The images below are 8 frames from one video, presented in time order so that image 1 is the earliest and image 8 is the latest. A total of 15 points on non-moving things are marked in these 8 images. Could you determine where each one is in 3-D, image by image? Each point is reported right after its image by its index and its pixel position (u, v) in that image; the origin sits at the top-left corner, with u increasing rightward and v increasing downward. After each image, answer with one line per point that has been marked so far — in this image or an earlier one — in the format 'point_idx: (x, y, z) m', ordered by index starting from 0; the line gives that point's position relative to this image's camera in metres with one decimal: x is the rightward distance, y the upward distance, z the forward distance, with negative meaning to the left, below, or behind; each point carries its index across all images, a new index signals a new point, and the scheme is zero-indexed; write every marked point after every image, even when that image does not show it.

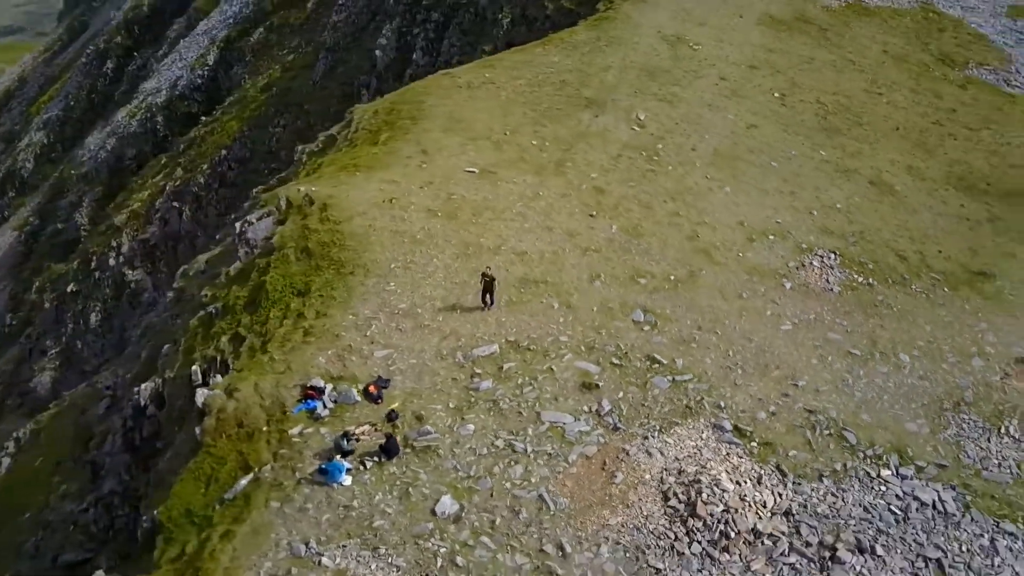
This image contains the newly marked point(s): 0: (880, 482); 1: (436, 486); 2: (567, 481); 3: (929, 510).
0: (+9.1, -4.7, +19.7) m
1: (-1.7, -4.5, +18.2) m
2: (+1.3, -4.5, +18.6) m
3: (+10.1, -5.3, +19.3) m
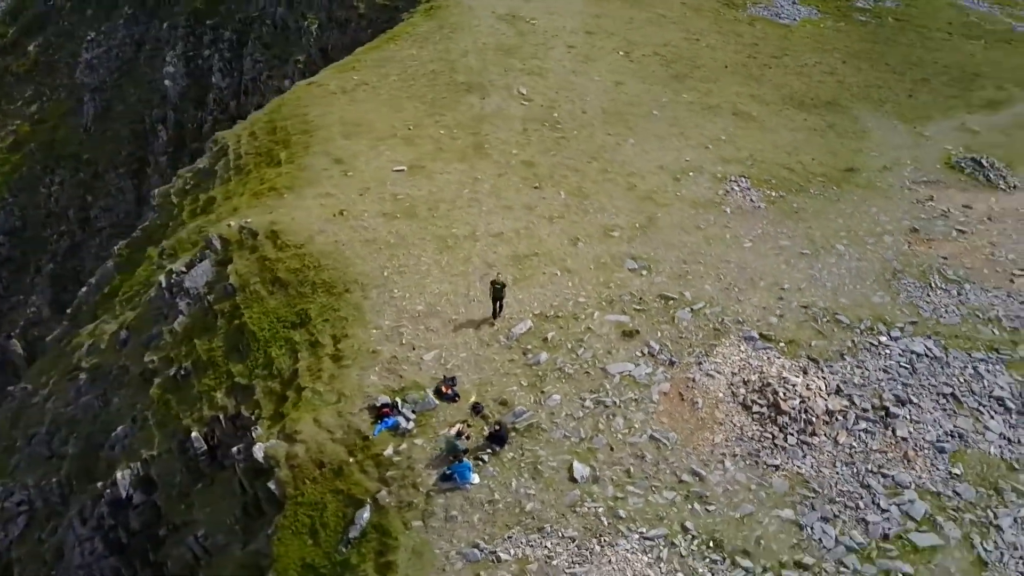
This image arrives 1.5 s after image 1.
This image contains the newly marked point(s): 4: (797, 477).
0: (+10.7, -1.7, +23.2) m
1: (+1.1, -3.9, +18.5) m
2: (+3.8, -3.2, +19.8) m
3: (+11.9, -2.0, +23.1) m
4: (+6.7, -4.4, +18.7) m
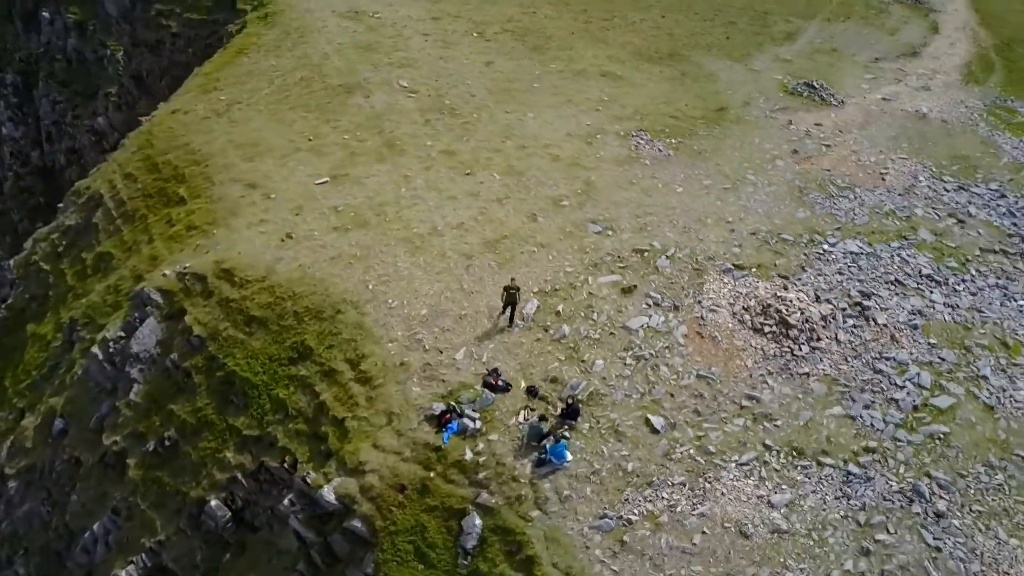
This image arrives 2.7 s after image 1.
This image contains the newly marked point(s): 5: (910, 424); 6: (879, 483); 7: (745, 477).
0: (+10.3, +1.1, +26.0) m
1: (+2.9, -3.0, +19.2) m
2: (+4.9, -1.8, +21.1) m
3: (+11.4, +1.1, +26.2) m
4: (+8.2, -2.3, +20.8) m
5: (+9.8, -3.4, +19.7) m
6: (+8.3, -4.4, +18.0) m
7: (+5.2, -4.2, +17.9) m
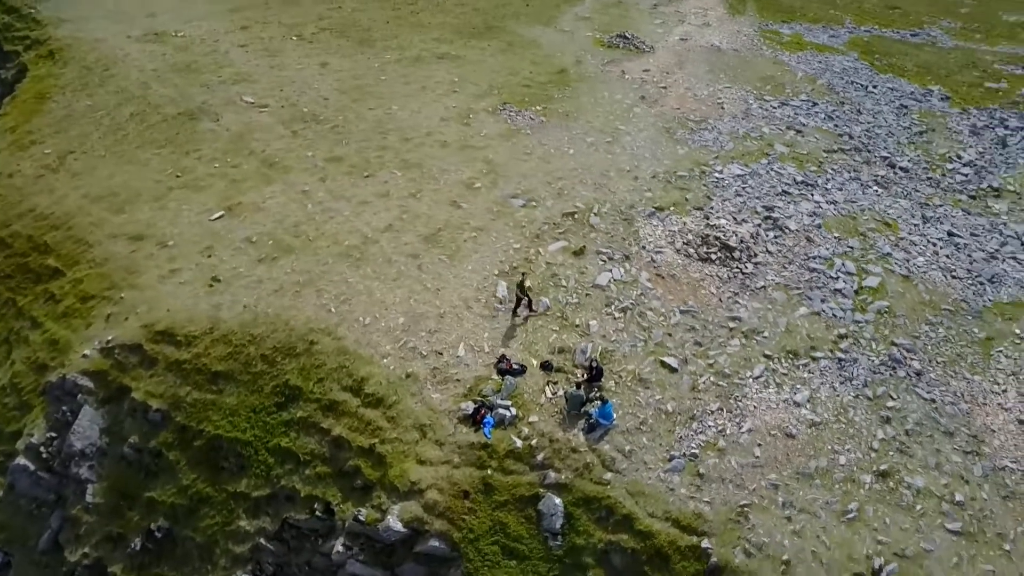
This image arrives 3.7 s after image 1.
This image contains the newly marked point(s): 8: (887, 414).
0: (+7.4, +3.8, +28.4) m
1: (+3.4, -1.8, +20.1) m
2: (+4.4, -0.2, +22.4) m
3: (+8.5, +4.1, +29.0) m
4: (+7.8, +0.1, +23.0) m
5: (+9.8, -0.5, +22.4) m
6: (+9.1, -1.9, +20.5) m
7: (+6.2, -2.4, +19.5) m
8: (+8.9, -3.0, +18.9) m
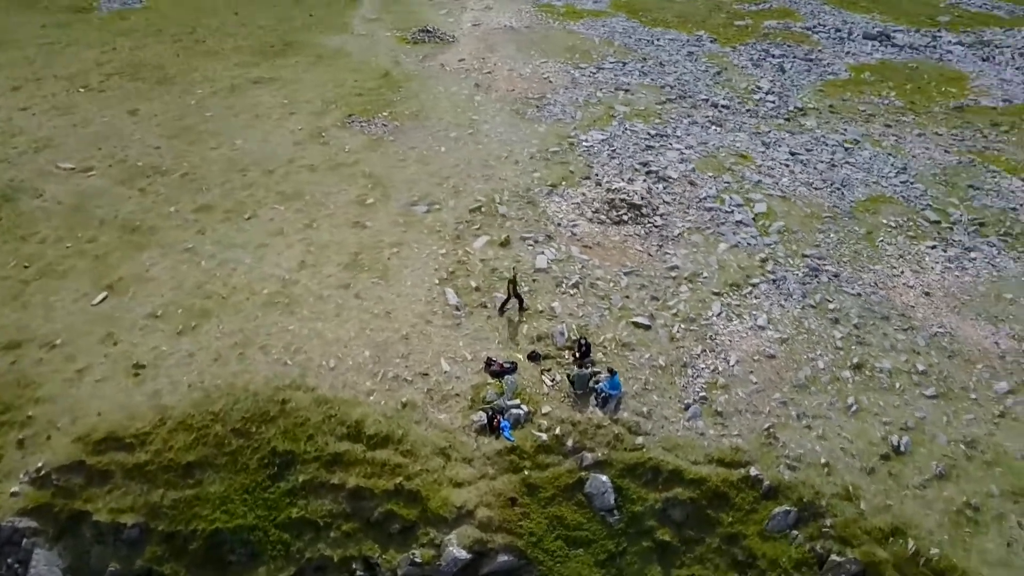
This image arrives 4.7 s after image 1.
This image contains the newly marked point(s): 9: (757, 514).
0: (+2.9, +5.2, +29.7) m
1: (+2.8, -1.0, +20.8) m
2: (+2.8, +0.8, +23.3) m
3: (+3.7, +5.7, +30.5) m
4: (+5.6, +1.8, +24.7) m
5: (+7.8, +1.8, +24.8) m
6: (+8.0, +0.3, +22.8) m
7: (+5.7, -0.9, +21.1) m
8: (+8.5, -0.8, +21.2) m
9: (+5.2, -4.8, +16.8) m
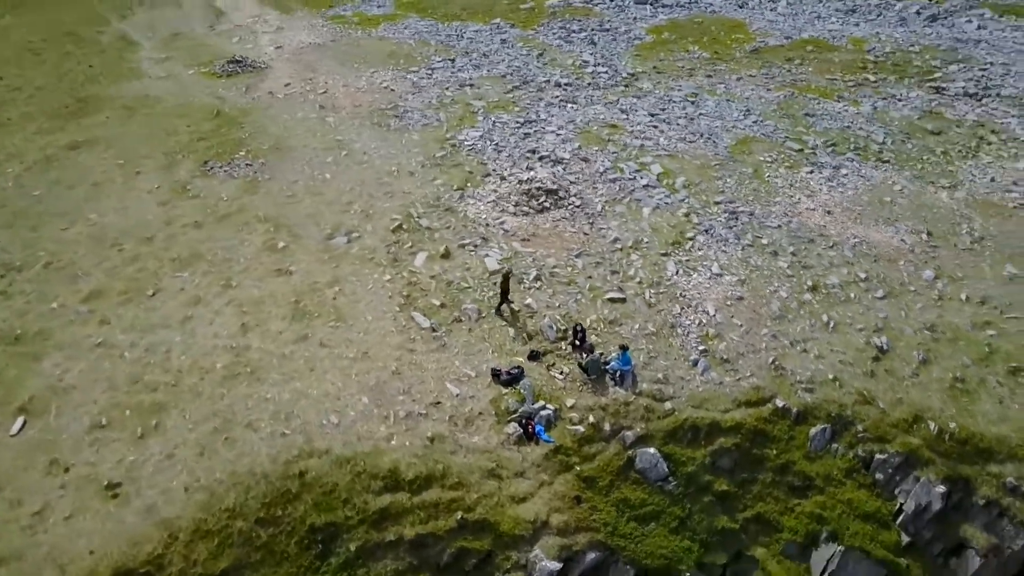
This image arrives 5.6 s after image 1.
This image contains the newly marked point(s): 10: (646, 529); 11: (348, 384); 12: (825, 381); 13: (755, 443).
0: (-1.5, +5.3, +29.6) m
1: (+2.3, -0.5, +21.2) m
2: (+1.2, +1.1, +23.5) m
3: (-1.0, +5.9, +30.6) m
4: (+3.2, +2.8, +25.7) m
5: (+5.3, +3.2, +26.2) m
6: (+6.3, +2.0, +24.4) m
7: (+4.9, +0.3, +22.2) m
8: (+7.5, +1.1, +23.1) m
9: (+6.4, -3.4, +18.1) m
10: (+2.9, -5.2, +17.3) m
11: (-4.0, -2.3, +19.4) m
12: (+7.4, -2.2, +18.8) m
13: (+5.5, -3.5, +18.2) m
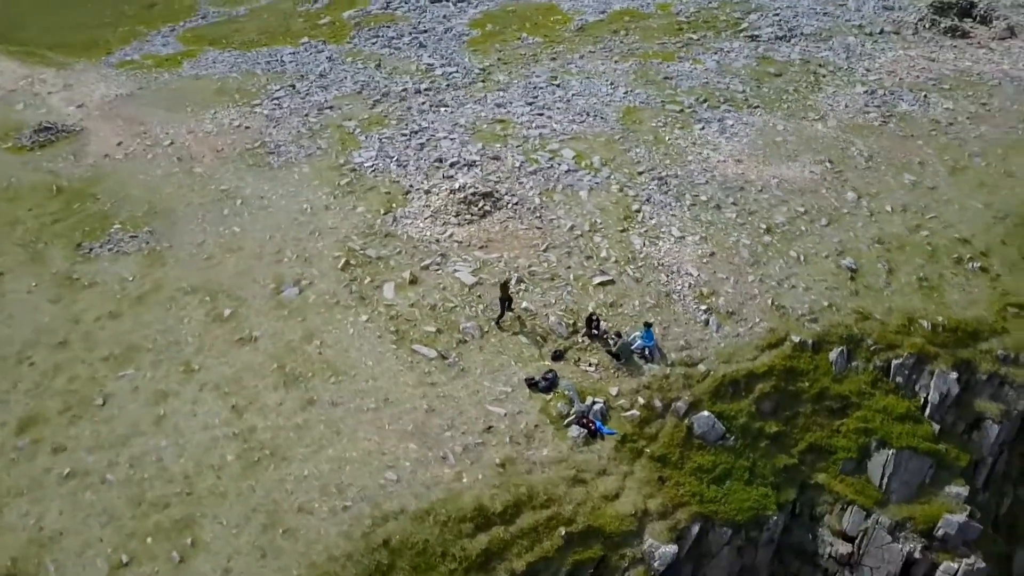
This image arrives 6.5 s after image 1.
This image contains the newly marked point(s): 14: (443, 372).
0: (-4.9, +4.3, +28.3) m
1: (+2.1, -0.1, +21.3) m
2: (+0.1, +1.1, +23.2) m
3: (-4.9, +4.9, +29.4) m
4: (+1.1, +3.1, +25.8) m
5: (+2.7, +4.0, +26.8) m
6: (+4.5, +3.1, +25.4) m
7: (+4.2, +1.2, +23.0) m
8: (+6.1, +2.5, +24.5) m
9: (+7.5, -1.9, +19.5) m
10: (+4.8, -4.4, +17.8) m
11: (-2.9, -3.3, +18.0) m
12: (+7.9, -0.5, +20.4) m
13: (+6.6, -2.2, +19.3) m
14: (-1.7, -2.0, +19.5) m
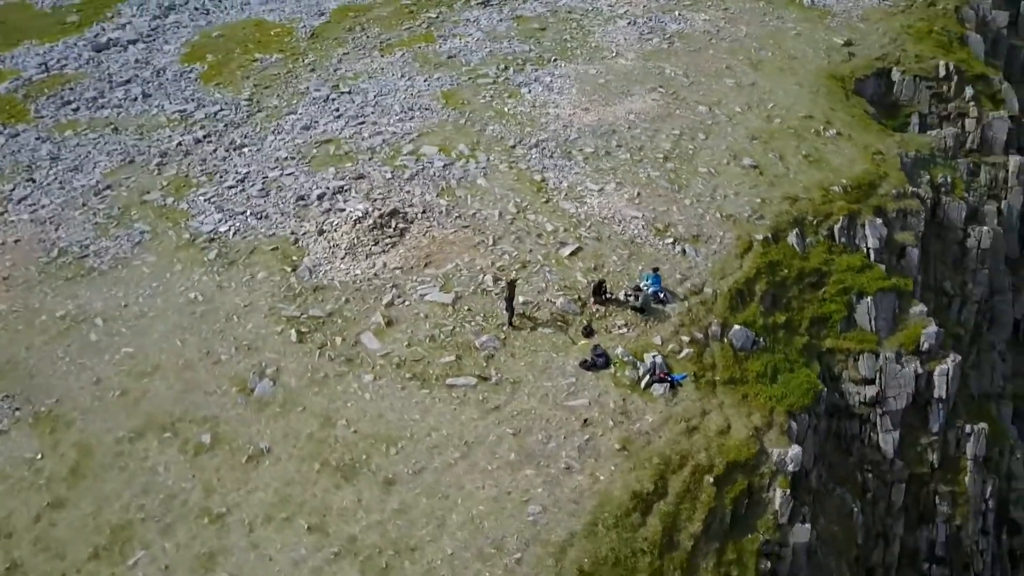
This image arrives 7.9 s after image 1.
0: (-8.7, +1.8, +24.8) m
1: (+1.6, +0.6, +21.3) m
2: (-1.3, +0.9, +22.2) m
3: (-9.3, +2.4, +25.7) m
4: (-2.1, +3.0, +24.8) m
5: (-1.4, +4.3, +26.3) m
6: (+0.9, +4.2, +25.7) m
7: (+2.2, +2.5, +23.5) m
8: (+2.9, +4.3, +25.5) m
9: (+7.5, +0.9, +21.8) m
10: (+6.7, -2.3, +19.4) m
11: (-0.3, -3.9, +16.6) m
12: (+7.0, +2.3, +22.6) m
13: (+6.9, +0.4, +21.3) m
14: (-0.4, -2.4, +18.3) m
